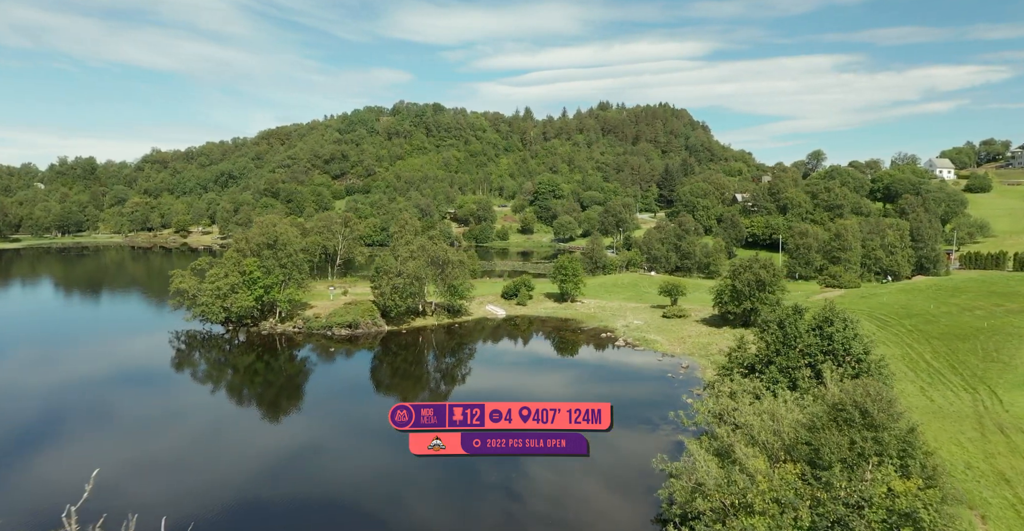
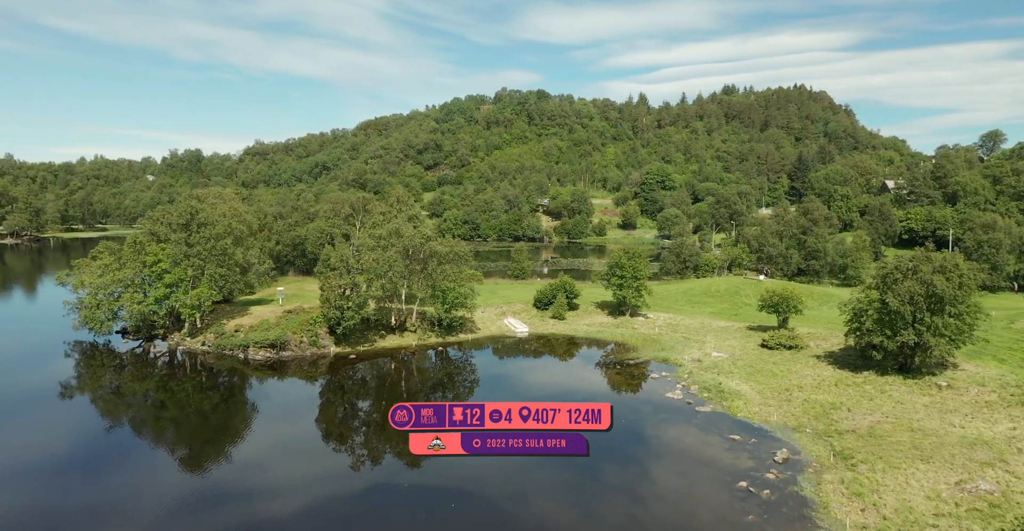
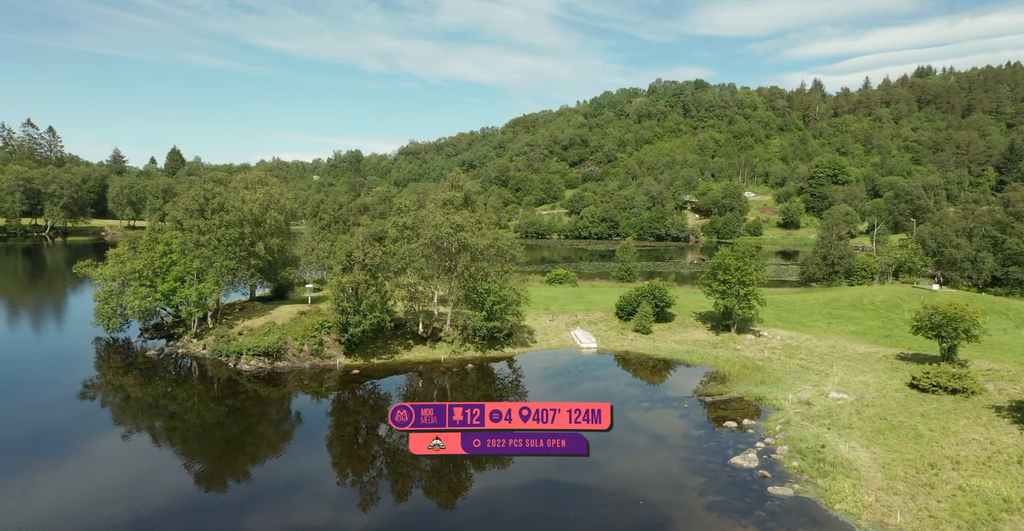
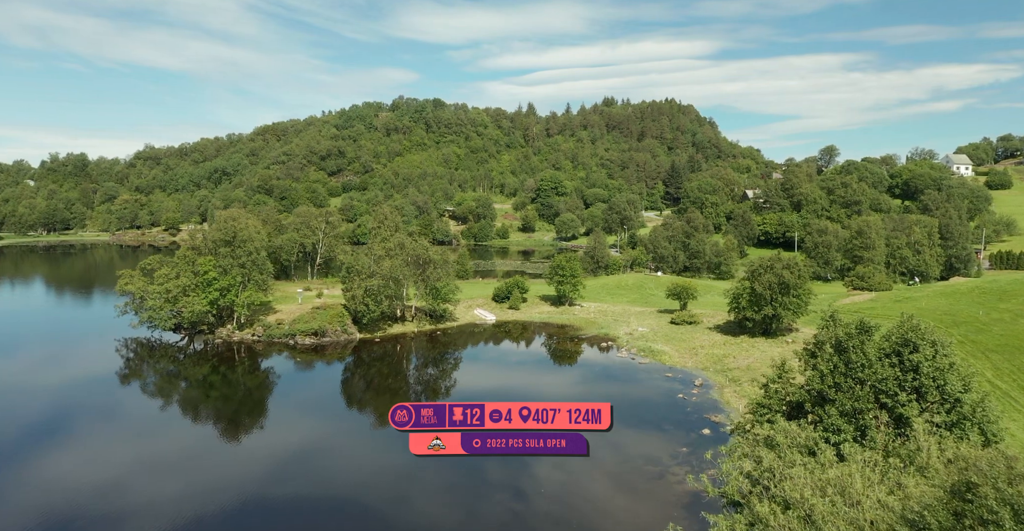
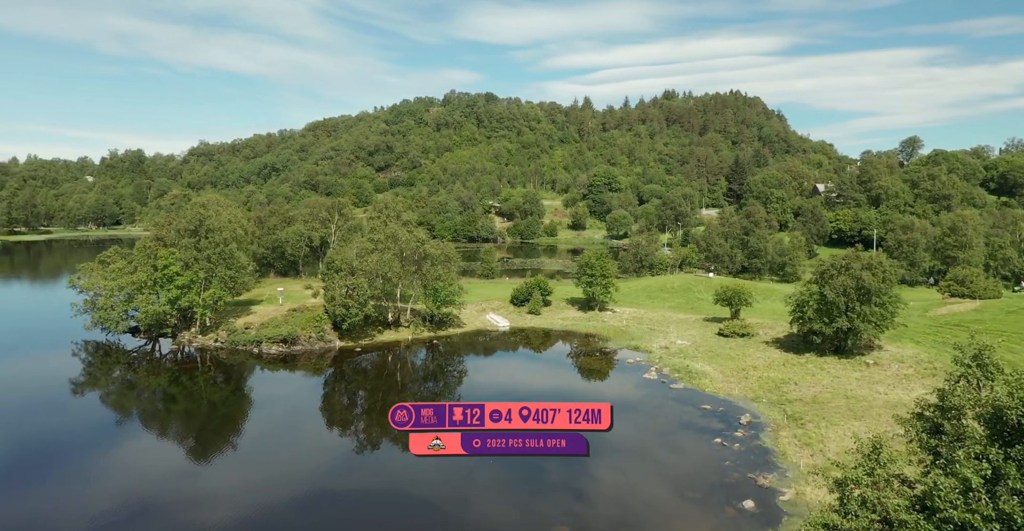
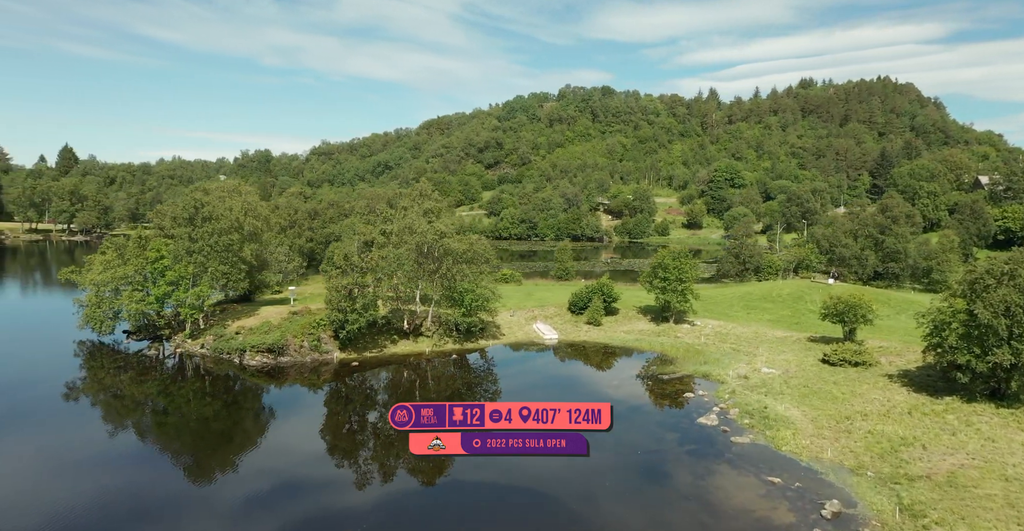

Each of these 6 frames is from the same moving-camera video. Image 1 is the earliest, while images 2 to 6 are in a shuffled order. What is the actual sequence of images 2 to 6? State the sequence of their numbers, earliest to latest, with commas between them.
4, 5, 2, 6, 3
